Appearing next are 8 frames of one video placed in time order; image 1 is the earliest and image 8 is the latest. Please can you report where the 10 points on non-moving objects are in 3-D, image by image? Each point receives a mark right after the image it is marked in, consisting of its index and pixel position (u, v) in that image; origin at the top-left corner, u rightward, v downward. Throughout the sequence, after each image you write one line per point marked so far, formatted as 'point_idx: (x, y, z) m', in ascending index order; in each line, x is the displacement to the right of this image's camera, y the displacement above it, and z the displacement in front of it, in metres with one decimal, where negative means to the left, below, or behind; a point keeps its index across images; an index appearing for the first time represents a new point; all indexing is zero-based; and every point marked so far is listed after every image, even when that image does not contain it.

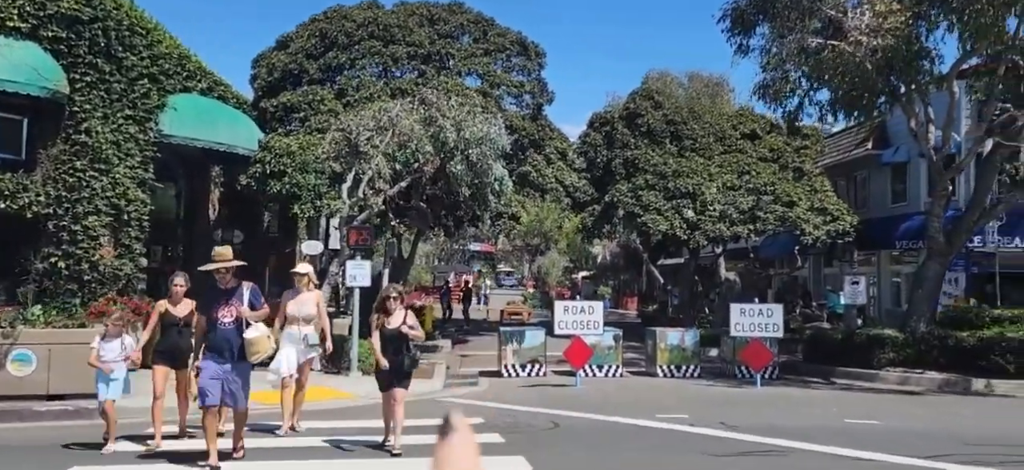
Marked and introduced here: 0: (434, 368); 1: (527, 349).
0: (-1.5, -2.7, +17.8) m
1: (+0.3, -2.2, +17.4) m
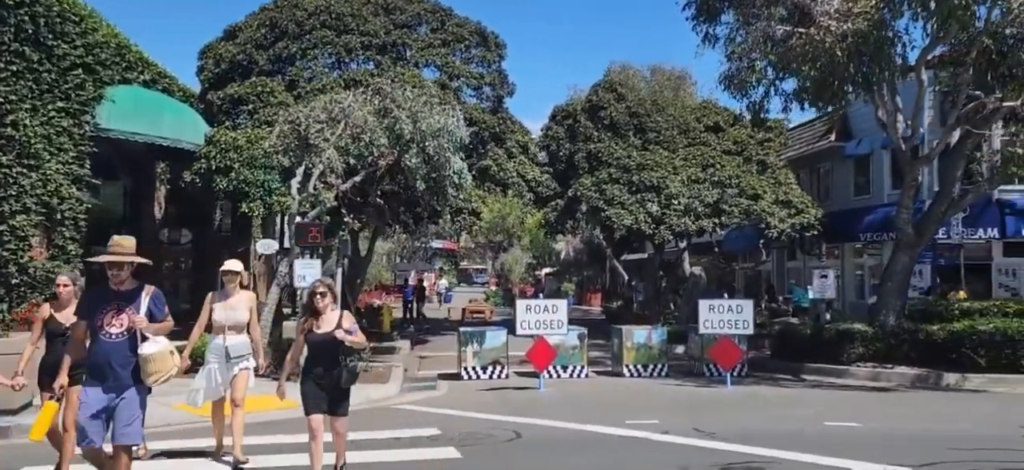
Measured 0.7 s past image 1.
0: (-2.3, -2.6, +17.0) m
1: (-0.5, -2.1, +16.7) m
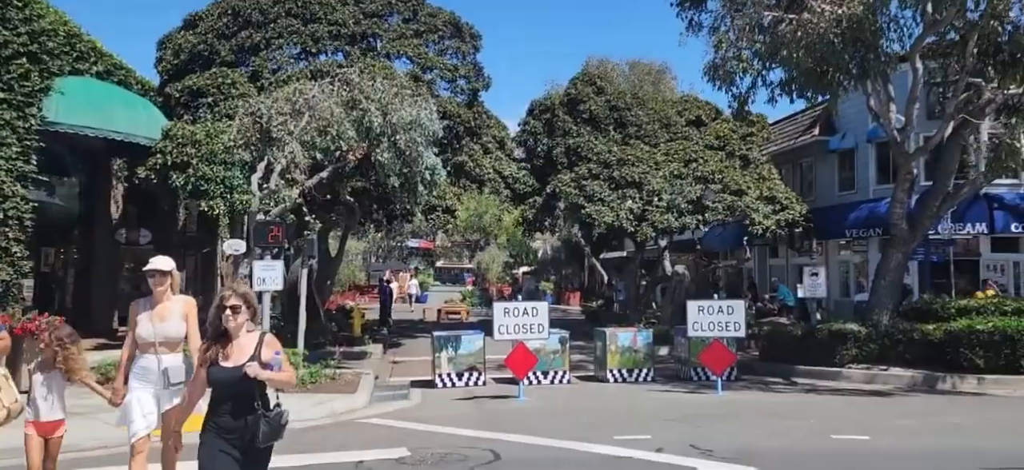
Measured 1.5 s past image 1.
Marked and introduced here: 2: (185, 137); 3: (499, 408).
0: (-2.7, -2.6, +16.0) m
1: (-0.9, -2.1, +15.7) m
2: (-6.9, +2.1, +18.9) m
3: (-0.2, -2.5, +12.8) m
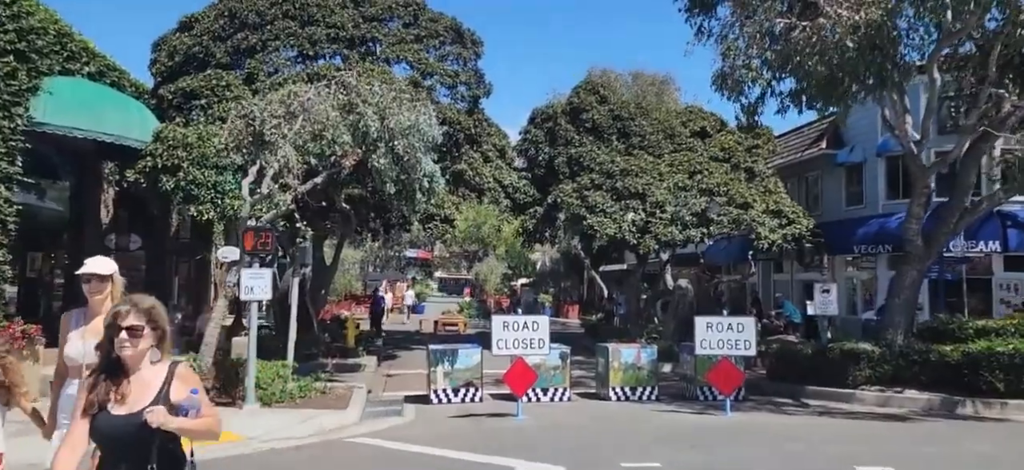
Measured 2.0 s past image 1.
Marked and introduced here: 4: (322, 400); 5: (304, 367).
0: (-2.7, -2.7, +15.3) m
1: (-0.9, -2.3, +15.1) m
2: (-6.9, +1.9, +18.3) m
3: (-0.2, -2.6, +12.2) m
4: (-3.1, -2.7, +14.6) m
5: (-4.5, -2.9, +19.4) m
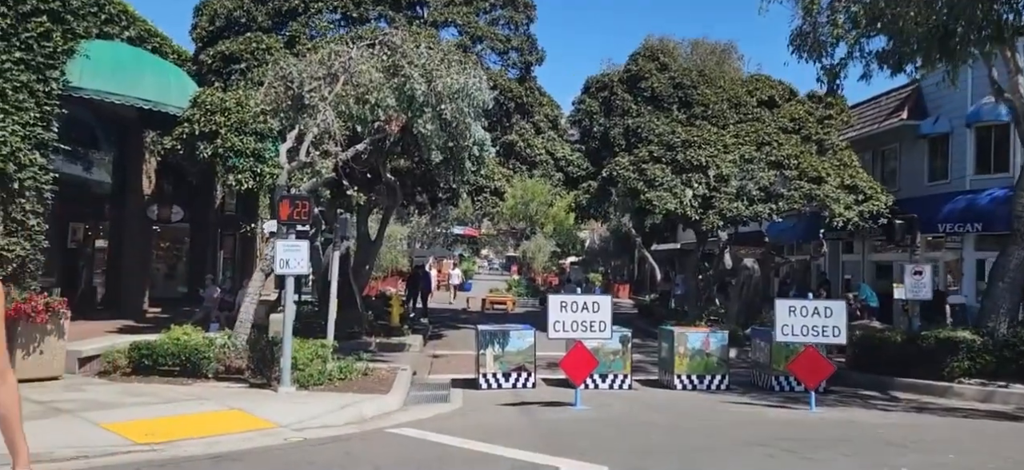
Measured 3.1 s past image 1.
0: (-1.8, -2.2, +14.3) m
1: (0.0, -1.8, +13.9) m
2: (-5.8, +2.5, +17.3) m
3: (+0.5, -2.2, +11.0) m
4: (-2.2, -2.2, +13.6) m
5: (-3.4, -2.3, +18.4) m
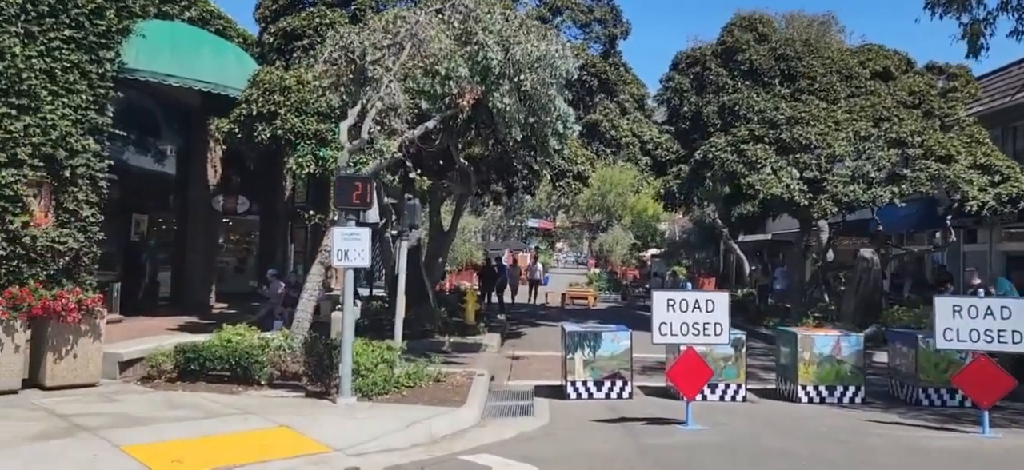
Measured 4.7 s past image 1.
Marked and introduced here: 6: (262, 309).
0: (-0.6, -2.1, +12.5) m
1: (+1.2, -1.7, +12.1) m
2: (-4.3, +2.7, +15.9) m
3: (+1.5, -2.1, +9.1) m
4: (-1.0, -2.1, +11.9) m
5: (-1.8, -2.1, +16.8) m
6: (-5.2, -1.5, +18.6) m
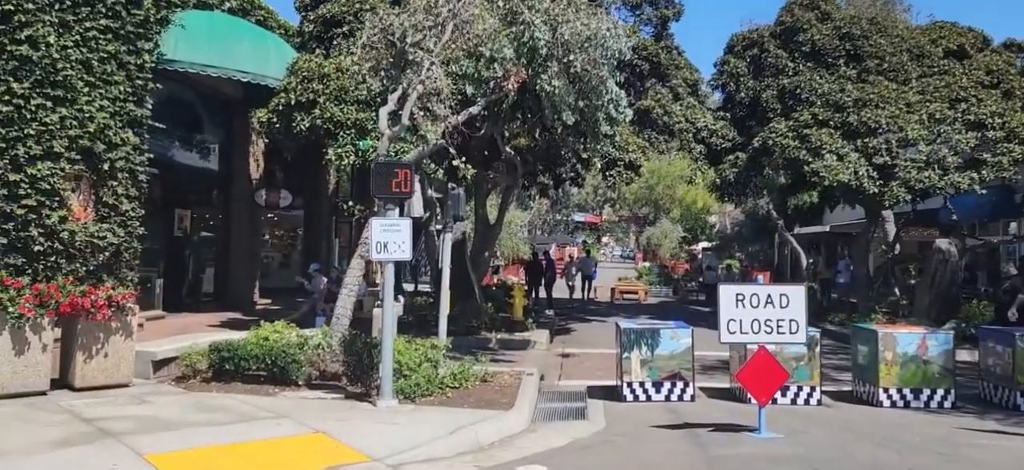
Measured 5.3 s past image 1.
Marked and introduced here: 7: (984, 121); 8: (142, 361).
0: (+0.1, -2.0, +11.8) m
1: (+1.9, -1.5, +11.2) m
2: (-3.4, +2.8, +15.3) m
3: (+2.0, -2.0, +8.2) m
4: (-0.4, -2.0, +11.2) m
5: (-0.9, -1.9, +16.1) m
6: (-4.2, -1.4, +18.1) m
7: (+9.3, +2.2, +17.8) m
8: (-4.5, -1.5, +10.9) m
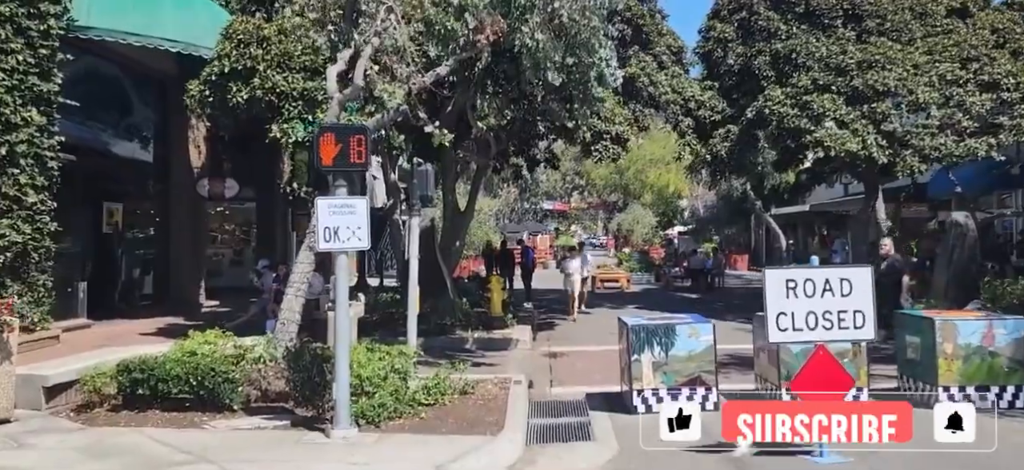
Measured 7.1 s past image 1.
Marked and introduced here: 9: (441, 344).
0: (0.0, -1.8, +9.8) m
1: (+1.7, -1.3, +9.3) m
2: (-3.9, +2.9, +13.1) m
3: (+2.0, -1.7, +6.3) m
4: (-0.5, -1.8, +9.2) m
5: (-1.2, -1.7, +14.0) m
6: (-4.6, -1.3, +15.9) m
7: (+8.8, +2.8, +16.1) m
8: (-4.6, -1.5, +8.7) m
9: (-1.1, -1.7, +14.2) m
